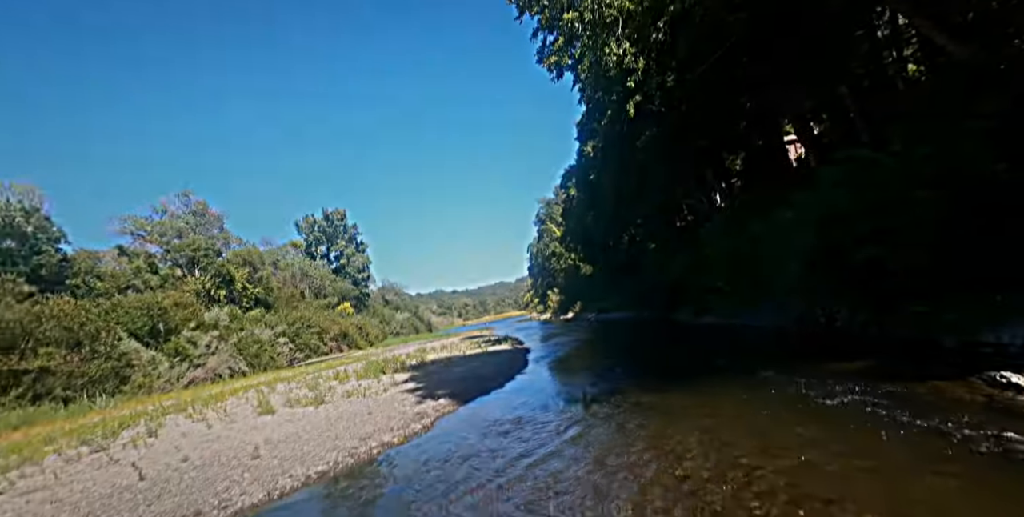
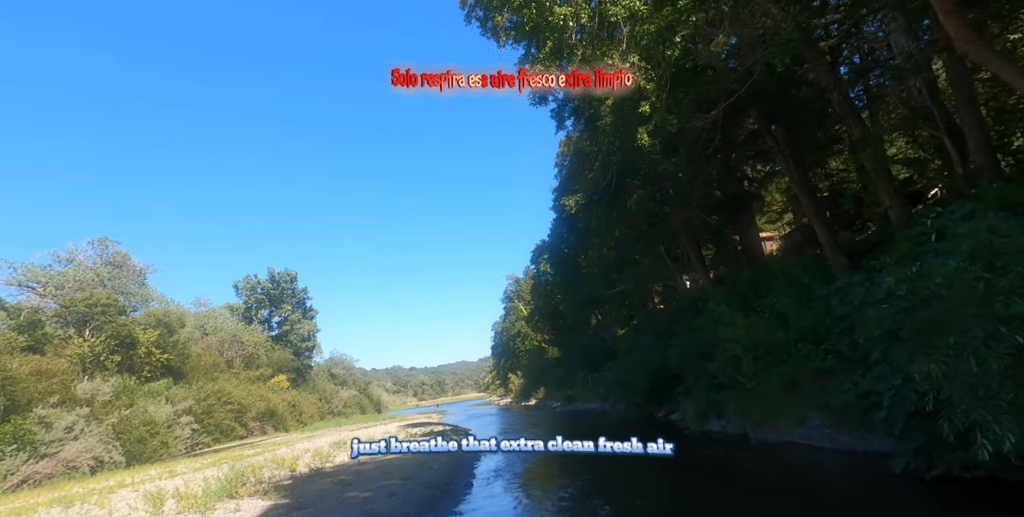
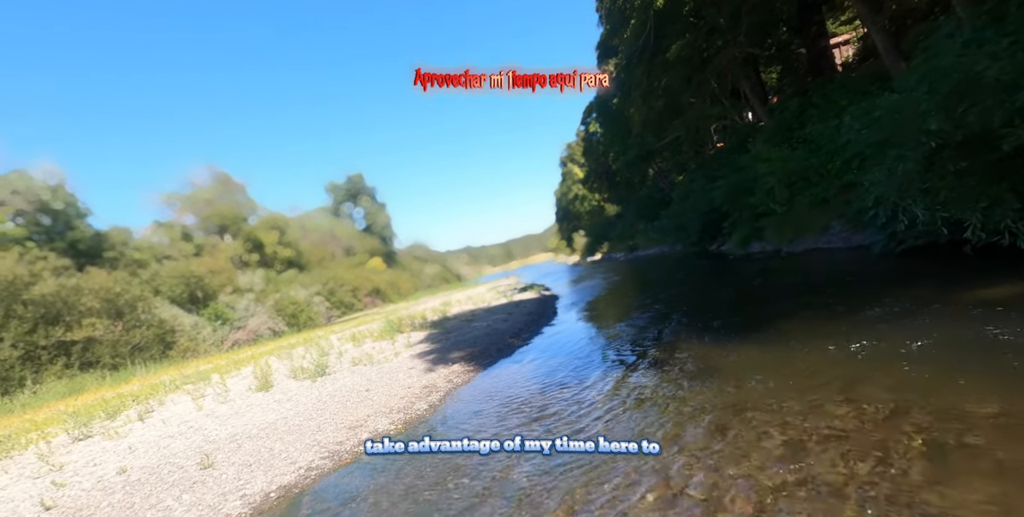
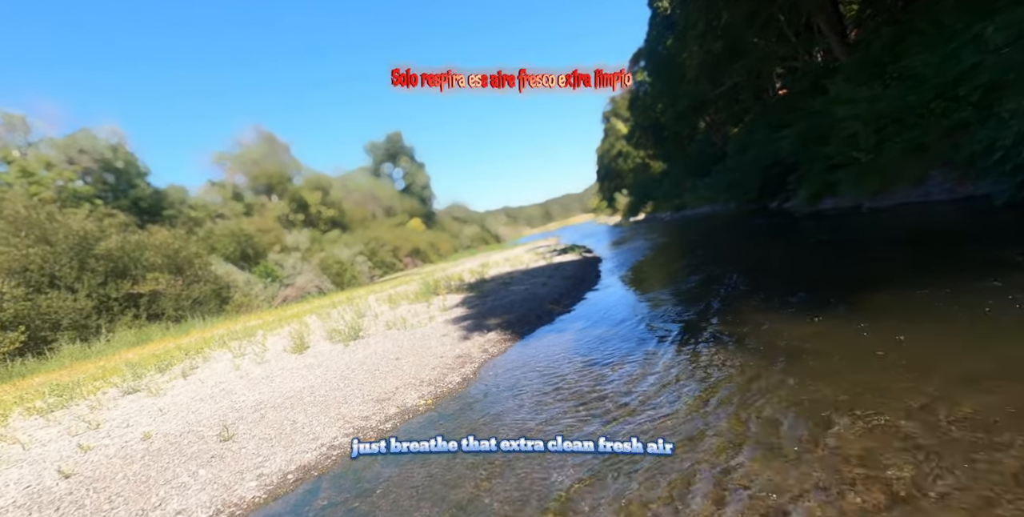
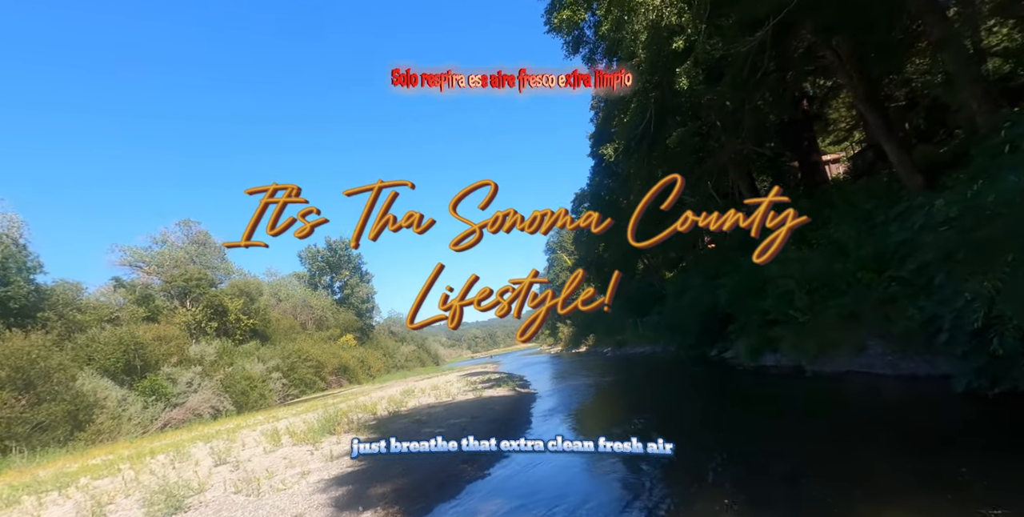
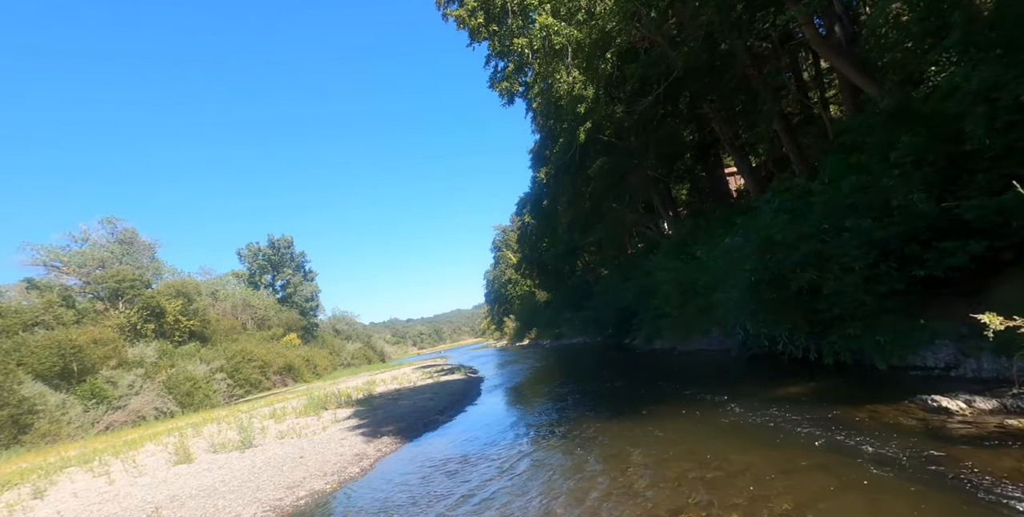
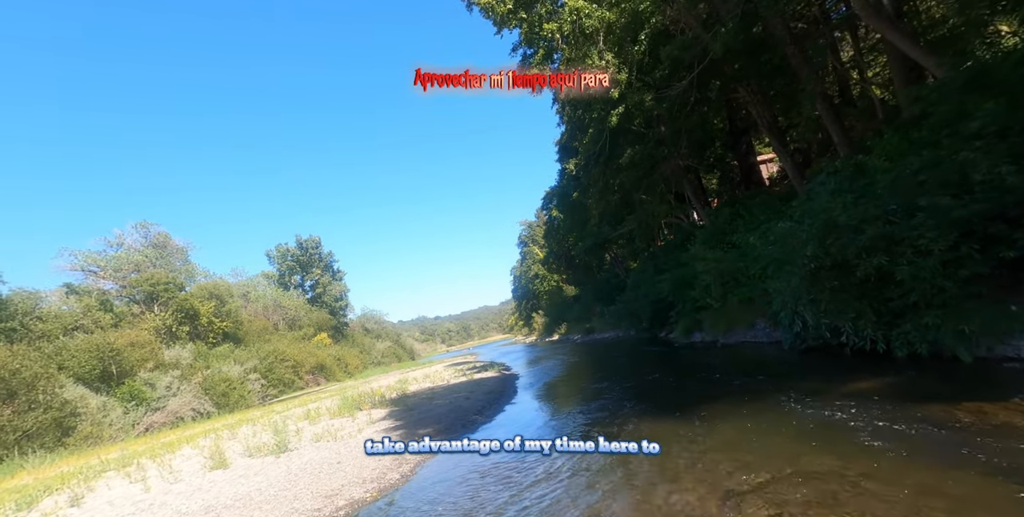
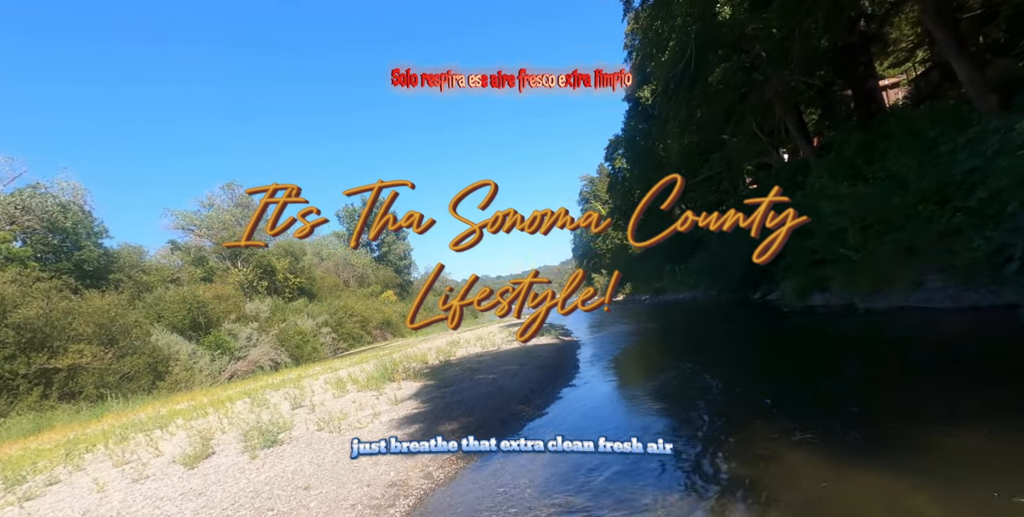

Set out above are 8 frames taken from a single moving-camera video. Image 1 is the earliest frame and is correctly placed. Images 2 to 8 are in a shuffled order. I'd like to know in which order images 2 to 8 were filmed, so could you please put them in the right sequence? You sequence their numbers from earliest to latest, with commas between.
6, 7, 3, 4, 8, 5, 2
